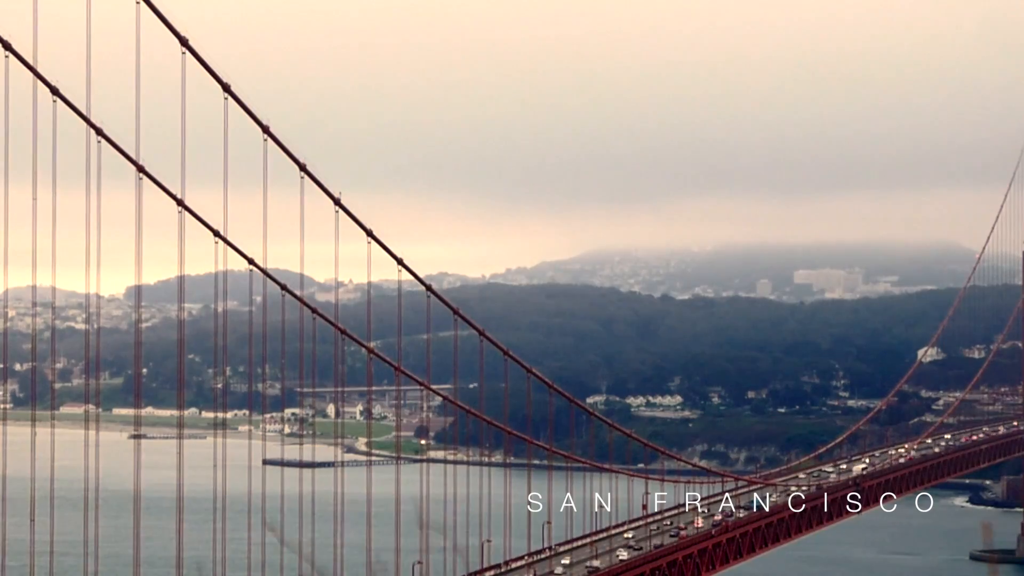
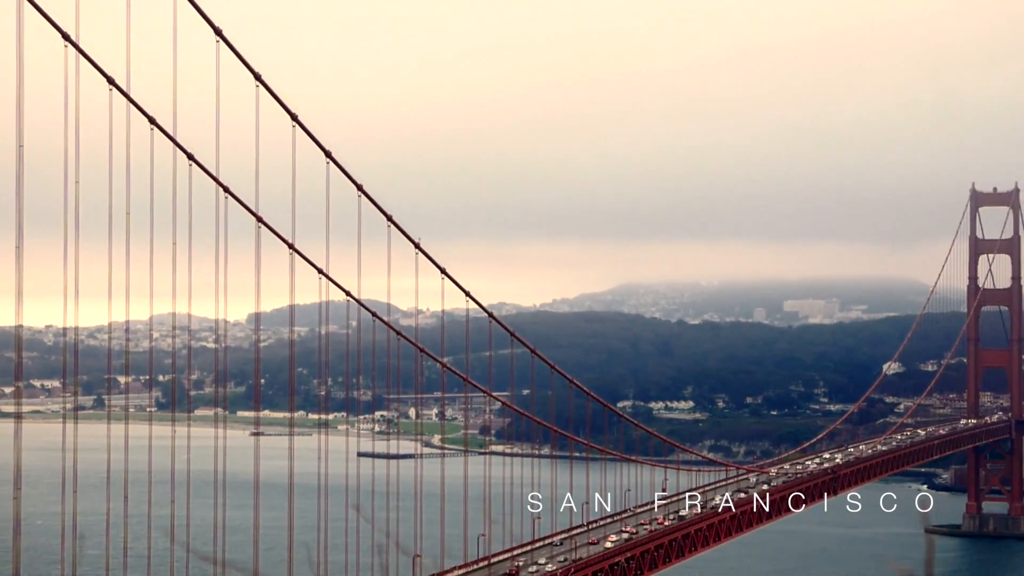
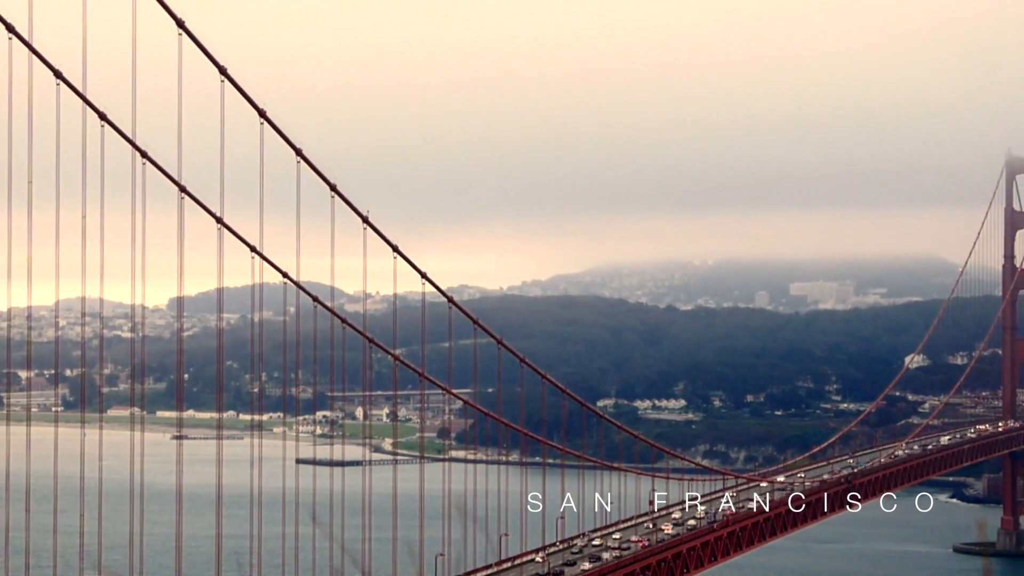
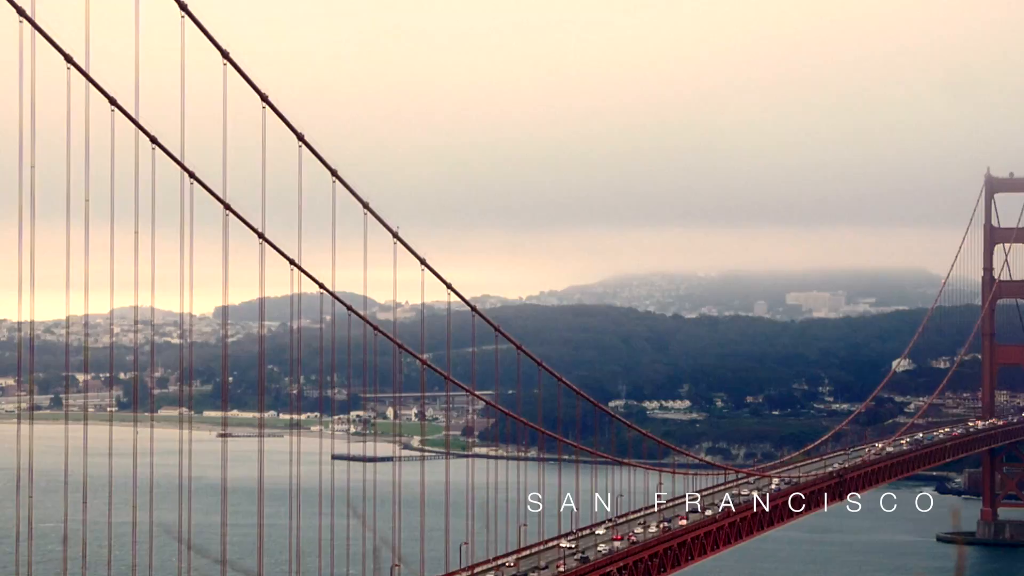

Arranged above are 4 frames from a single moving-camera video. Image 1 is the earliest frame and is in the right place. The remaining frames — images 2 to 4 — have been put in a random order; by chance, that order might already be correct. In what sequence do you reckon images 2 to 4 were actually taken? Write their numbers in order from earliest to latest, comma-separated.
3, 4, 2
